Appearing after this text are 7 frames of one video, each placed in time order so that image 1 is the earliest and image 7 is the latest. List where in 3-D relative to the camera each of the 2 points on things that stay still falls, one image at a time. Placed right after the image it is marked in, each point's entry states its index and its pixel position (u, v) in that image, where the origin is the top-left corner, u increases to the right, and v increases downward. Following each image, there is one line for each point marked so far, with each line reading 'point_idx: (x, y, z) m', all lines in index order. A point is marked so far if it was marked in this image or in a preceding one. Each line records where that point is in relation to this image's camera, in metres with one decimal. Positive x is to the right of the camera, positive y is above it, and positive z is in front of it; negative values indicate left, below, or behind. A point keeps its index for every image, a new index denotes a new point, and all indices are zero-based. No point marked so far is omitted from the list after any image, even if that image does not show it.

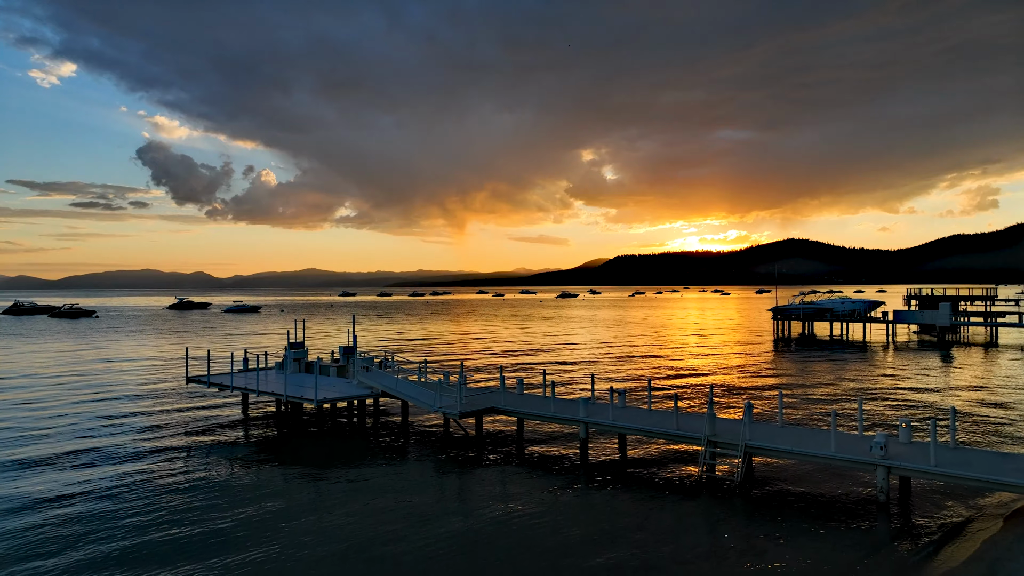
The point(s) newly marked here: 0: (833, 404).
0: (+9.6, -3.5, +17.0) m
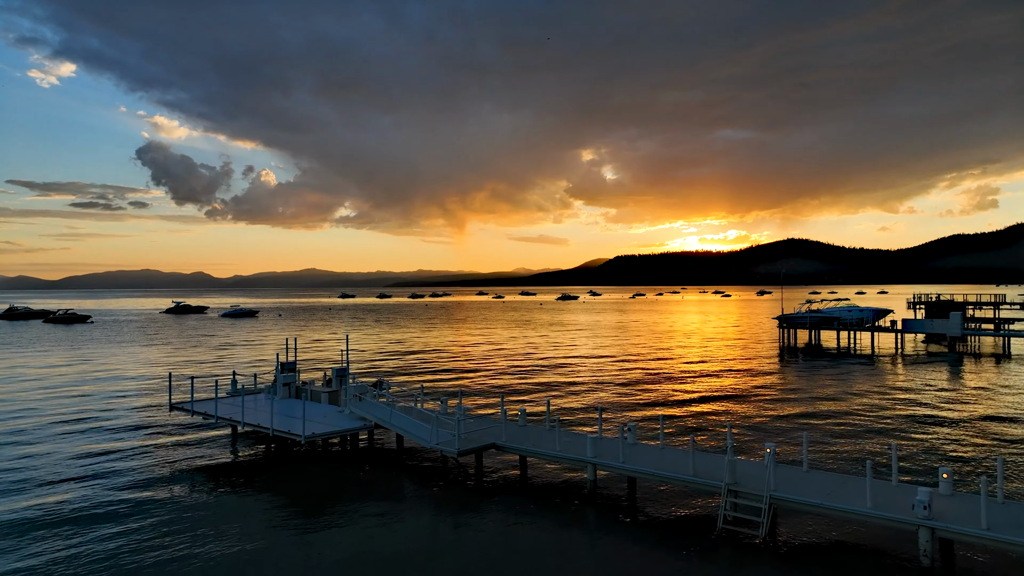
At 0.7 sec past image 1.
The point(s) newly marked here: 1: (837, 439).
0: (+9.7, -4.1, +16.1) m
1: (+8.1, -3.9, +14.4) m
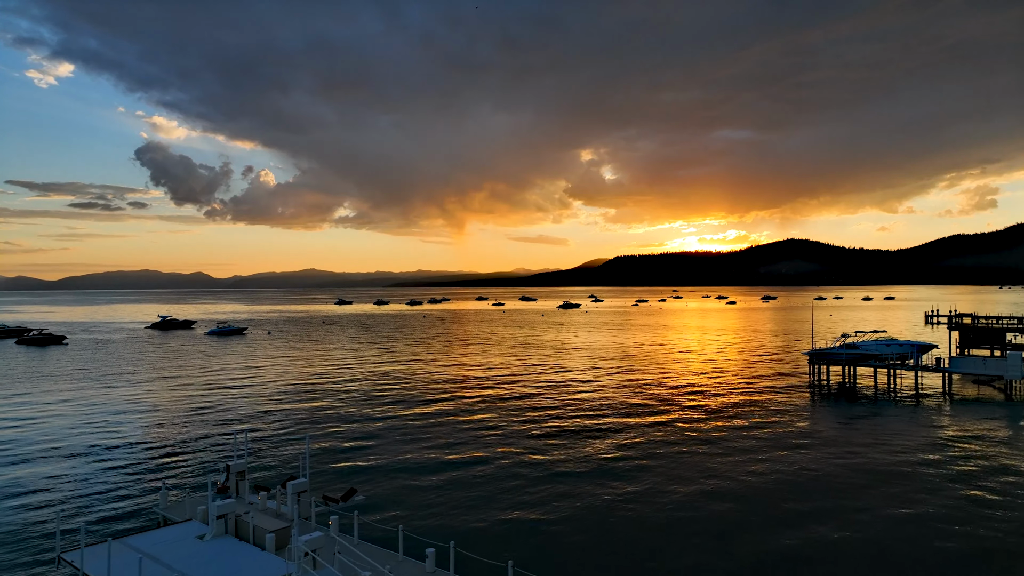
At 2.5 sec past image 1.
0: (+9.9, -6.4, +11.8) m
1: (+8.4, -6.2, +10.1) m
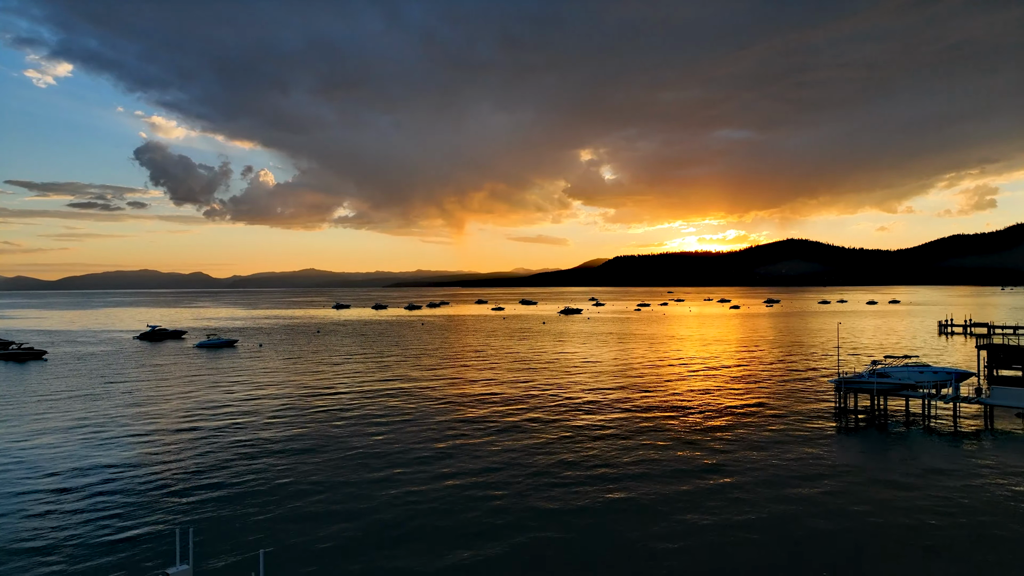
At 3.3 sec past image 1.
0: (+10.1, -8.0, +8.7) m
1: (+8.6, -7.7, +7.0) m
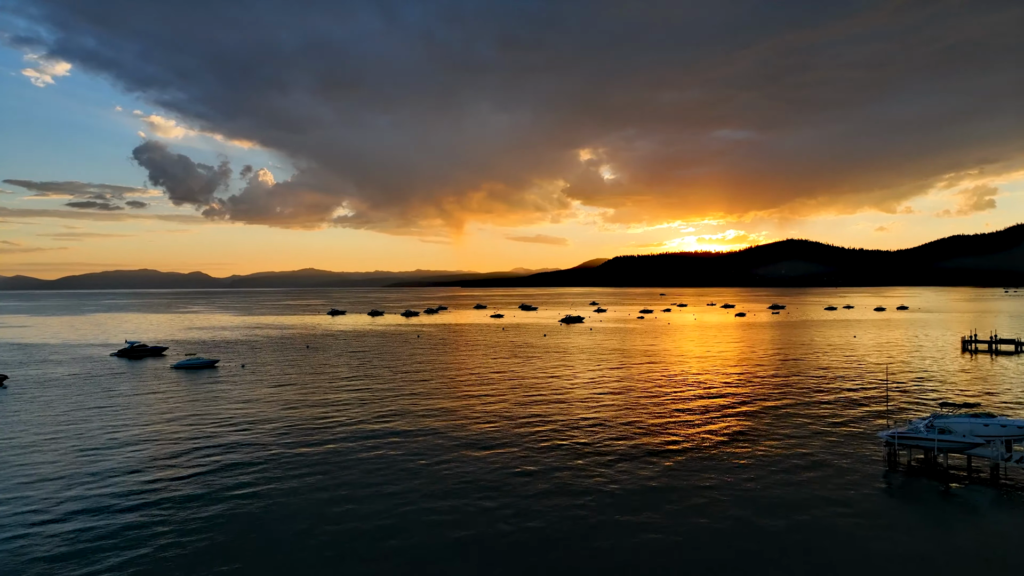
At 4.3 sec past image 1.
0: (+10.2, -10.3, +3.5) m
1: (+8.7, -10.1, +1.8) m
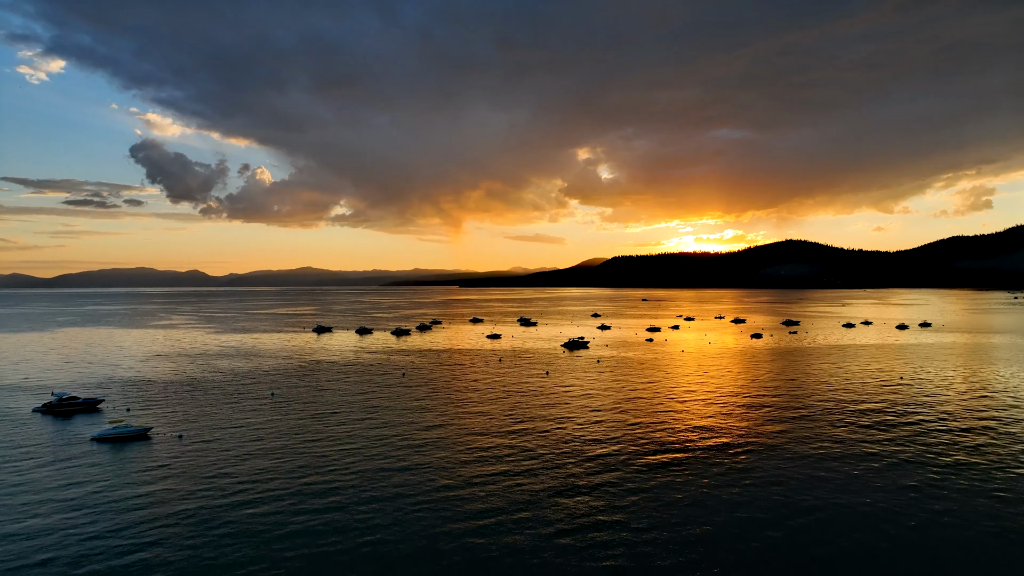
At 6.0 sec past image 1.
0: (+10.4, -16.4, -10.3) m
1: (+8.9, -16.1, -12.0) m
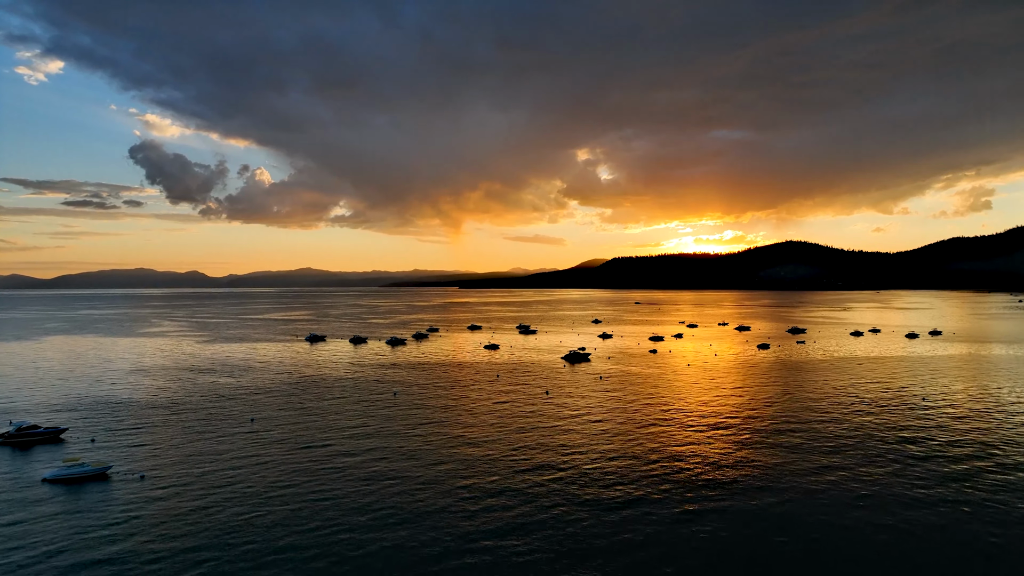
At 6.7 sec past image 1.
0: (+10.1, -18.8, -16.2) m
1: (+8.6, -18.6, -17.9) m
